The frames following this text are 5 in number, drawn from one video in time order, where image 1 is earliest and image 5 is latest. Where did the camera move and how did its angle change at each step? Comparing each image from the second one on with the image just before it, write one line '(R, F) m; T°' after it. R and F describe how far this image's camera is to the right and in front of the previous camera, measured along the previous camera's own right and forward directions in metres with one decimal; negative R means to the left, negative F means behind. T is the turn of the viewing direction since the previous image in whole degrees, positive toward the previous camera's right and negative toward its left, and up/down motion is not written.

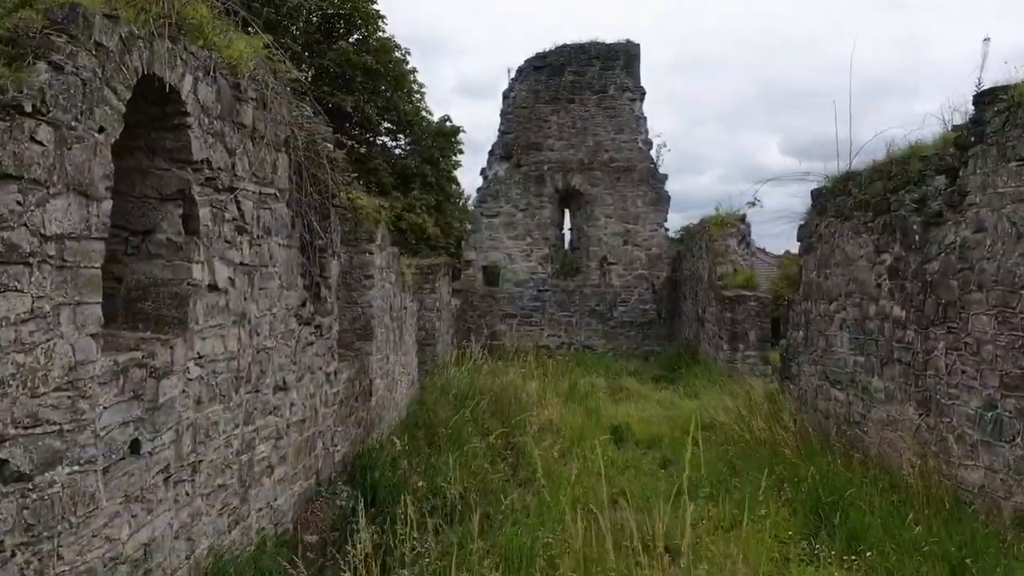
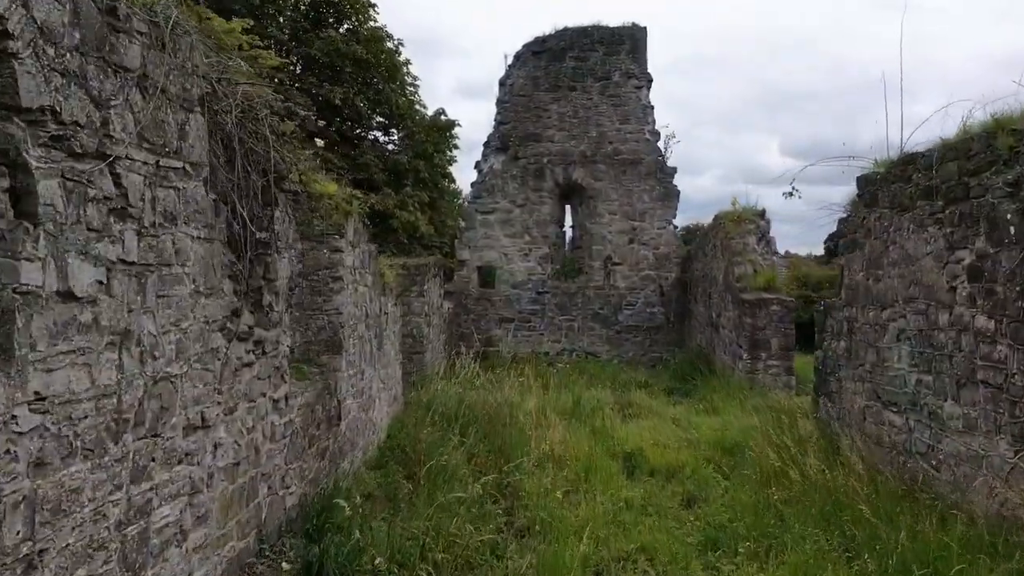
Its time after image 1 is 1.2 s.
(0.0, +0.9) m; 0°
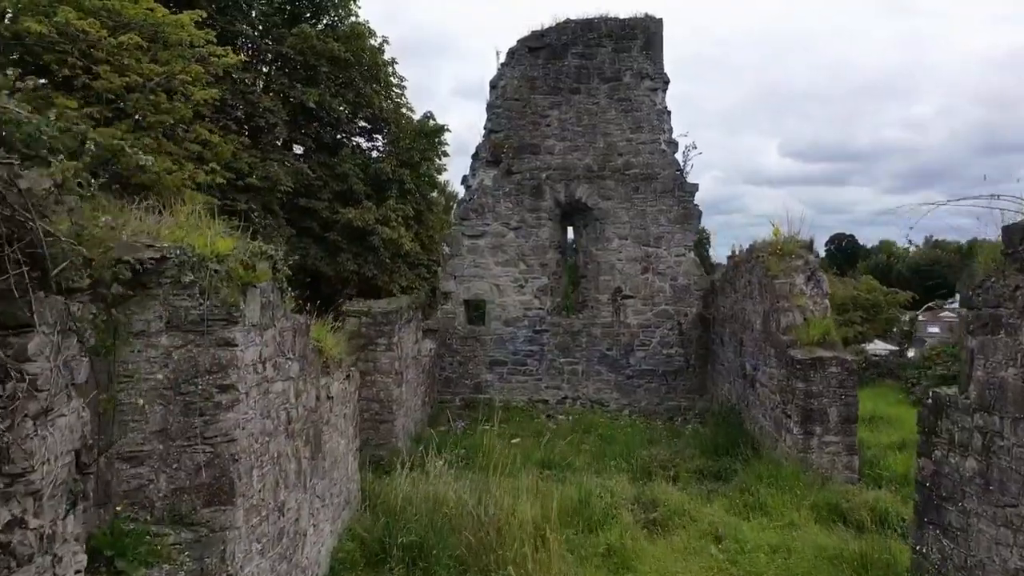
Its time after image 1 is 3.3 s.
(0.0, +1.6) m; 0°
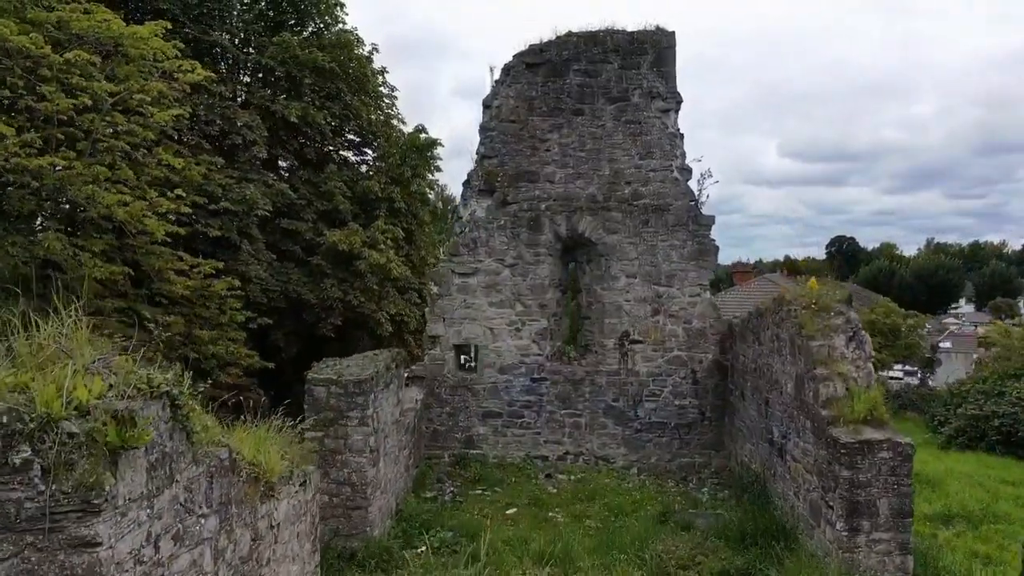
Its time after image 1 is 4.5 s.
(0.0, +0.9) m; 0°
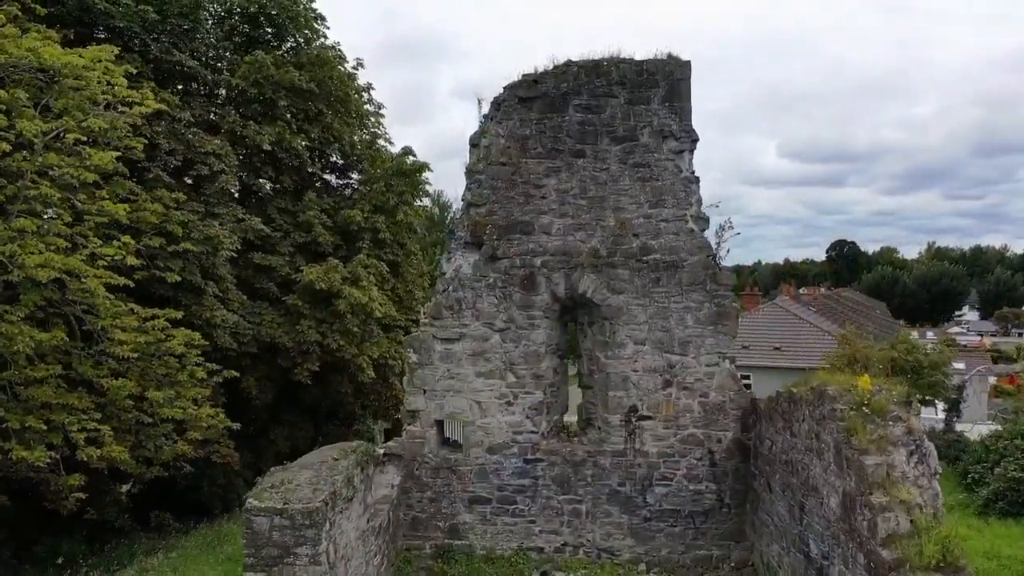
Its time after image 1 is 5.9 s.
(+0.1, +1.1) m; 0°
